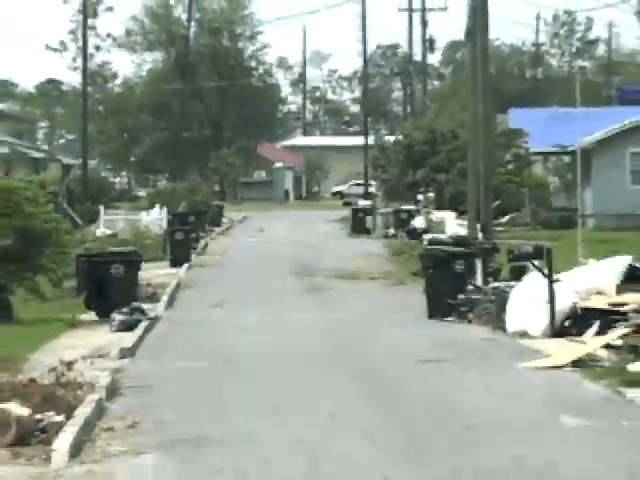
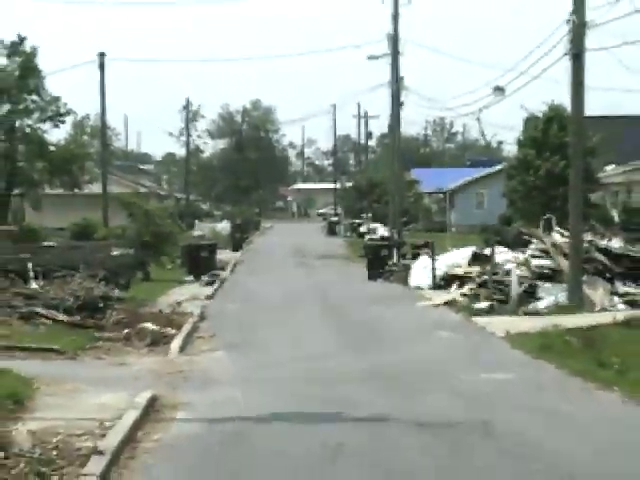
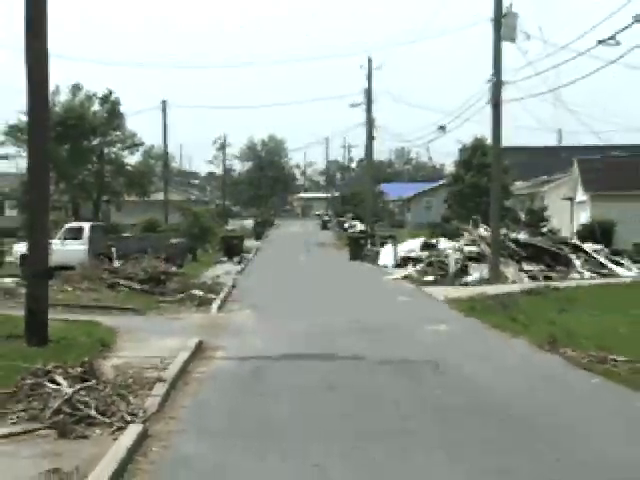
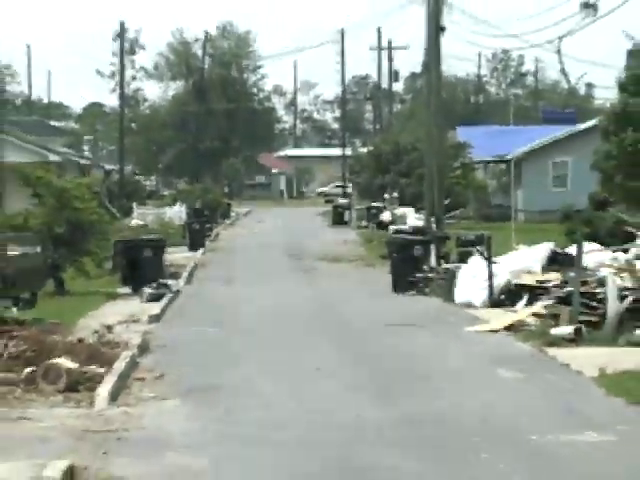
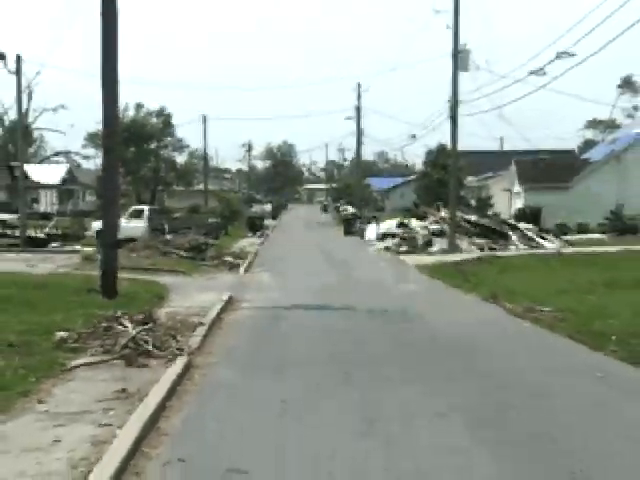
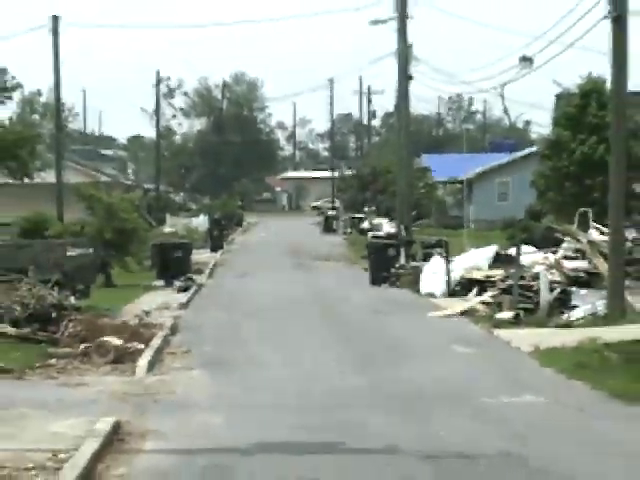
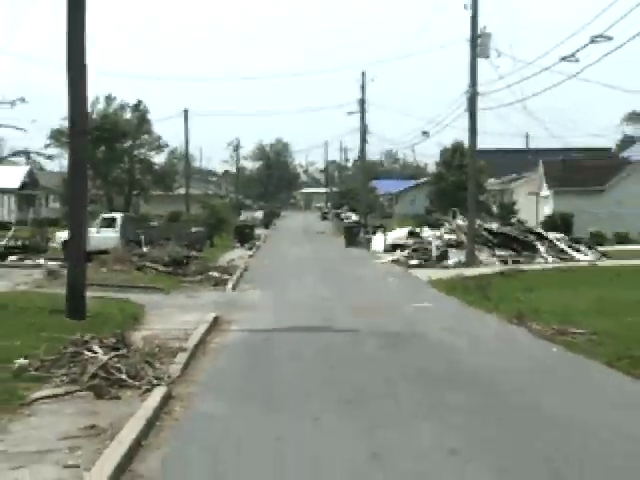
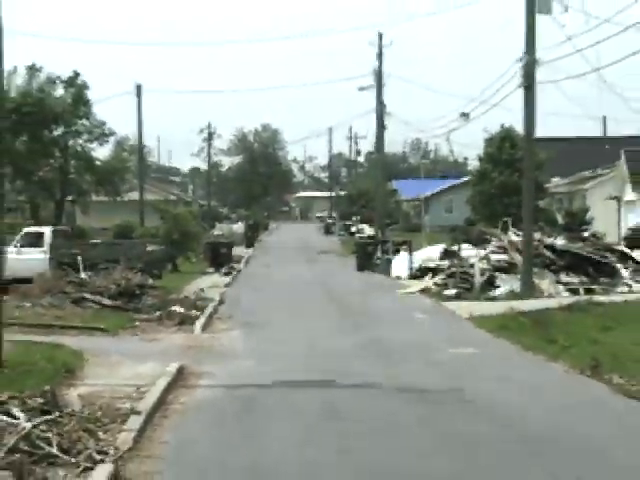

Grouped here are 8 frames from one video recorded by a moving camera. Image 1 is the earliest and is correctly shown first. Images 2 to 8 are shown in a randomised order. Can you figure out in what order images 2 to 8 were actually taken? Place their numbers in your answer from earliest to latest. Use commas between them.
4, 6, 2, 8, 3, 7, 5
